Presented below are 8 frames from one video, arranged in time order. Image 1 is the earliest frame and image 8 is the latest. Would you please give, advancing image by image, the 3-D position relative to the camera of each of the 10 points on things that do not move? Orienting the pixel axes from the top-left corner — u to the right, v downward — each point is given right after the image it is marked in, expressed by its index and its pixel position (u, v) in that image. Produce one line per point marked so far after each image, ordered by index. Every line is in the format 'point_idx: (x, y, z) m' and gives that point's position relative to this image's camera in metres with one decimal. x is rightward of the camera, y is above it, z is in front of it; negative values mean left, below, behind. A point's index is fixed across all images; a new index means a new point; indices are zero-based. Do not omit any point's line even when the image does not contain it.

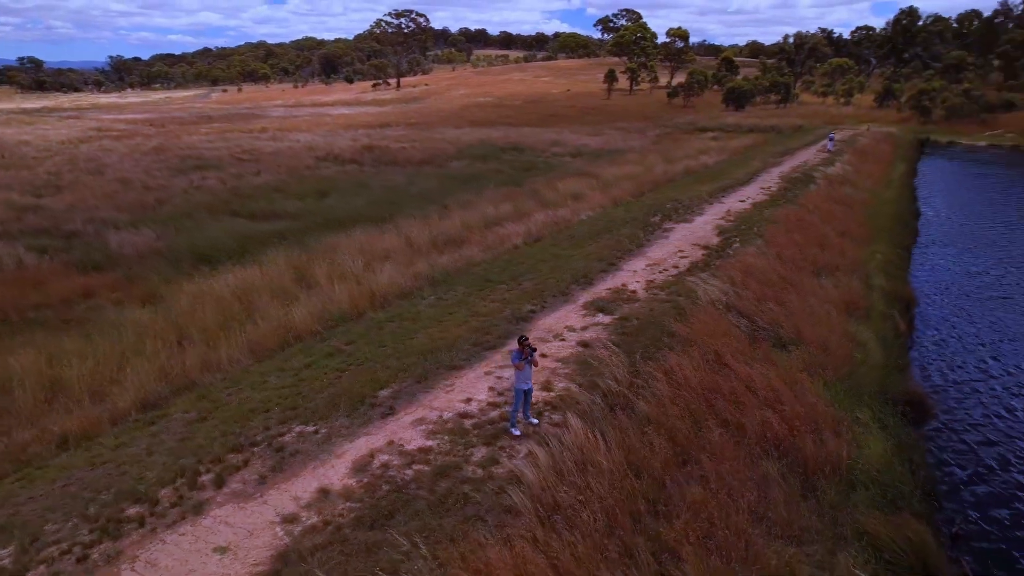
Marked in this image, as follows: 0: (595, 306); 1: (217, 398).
0: (+2.2, -0.5, +17.8) m
1: (-6.3, -2.4, +14.5) m
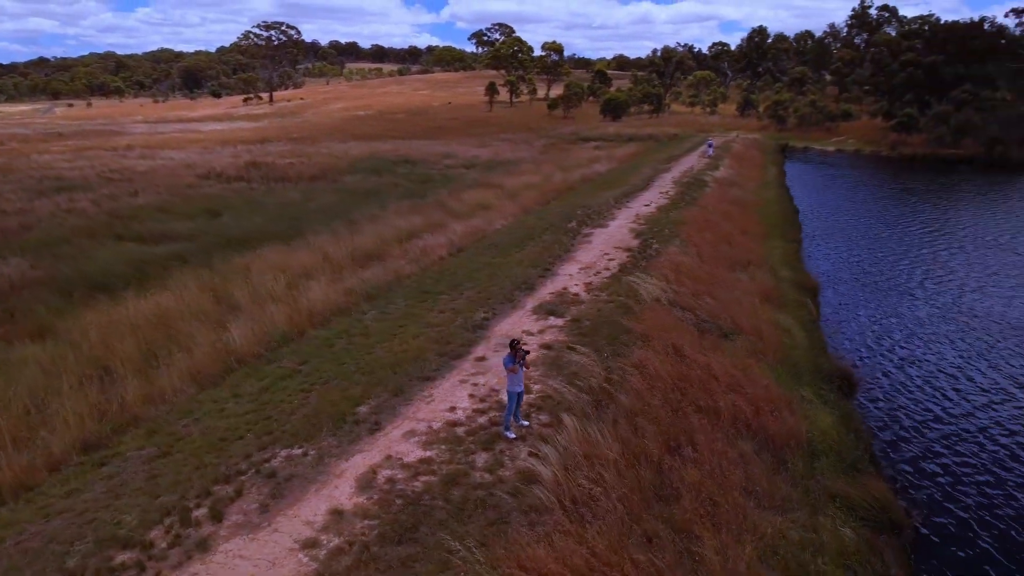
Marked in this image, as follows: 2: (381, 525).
0: (+0.9, -0.6, +18.2) m
1: (-6.8, -2.9, +13.5) m
2: (-1.8, -3.4, +9.7) m
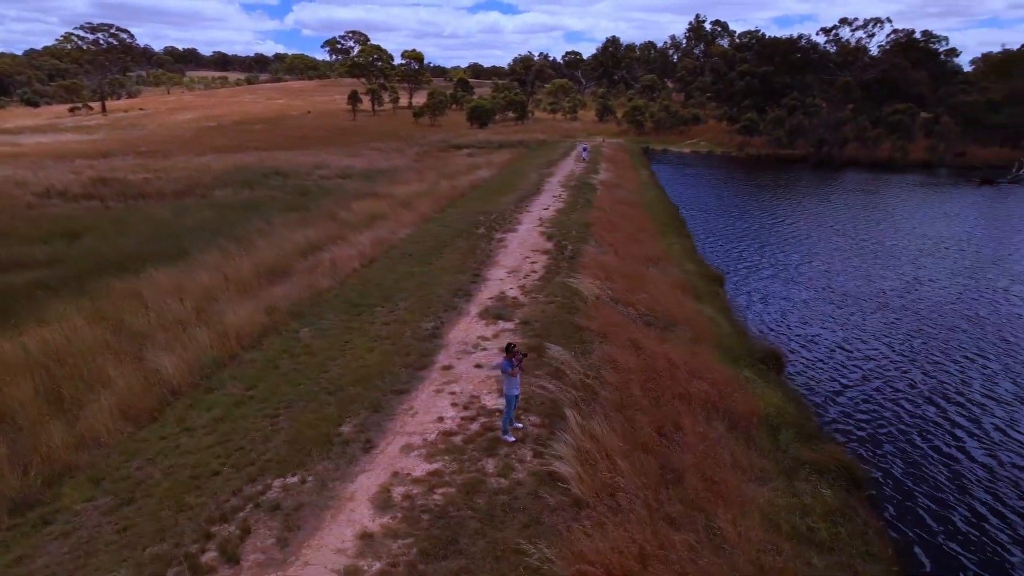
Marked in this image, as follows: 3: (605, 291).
0: (-0.5, -0.7, +18.4) m
1: (-6.9, -3.4, +12.1) m
2: (-1.3, -3.5, +9.4) m
3: (+2.7, -0.1, +19.4) m
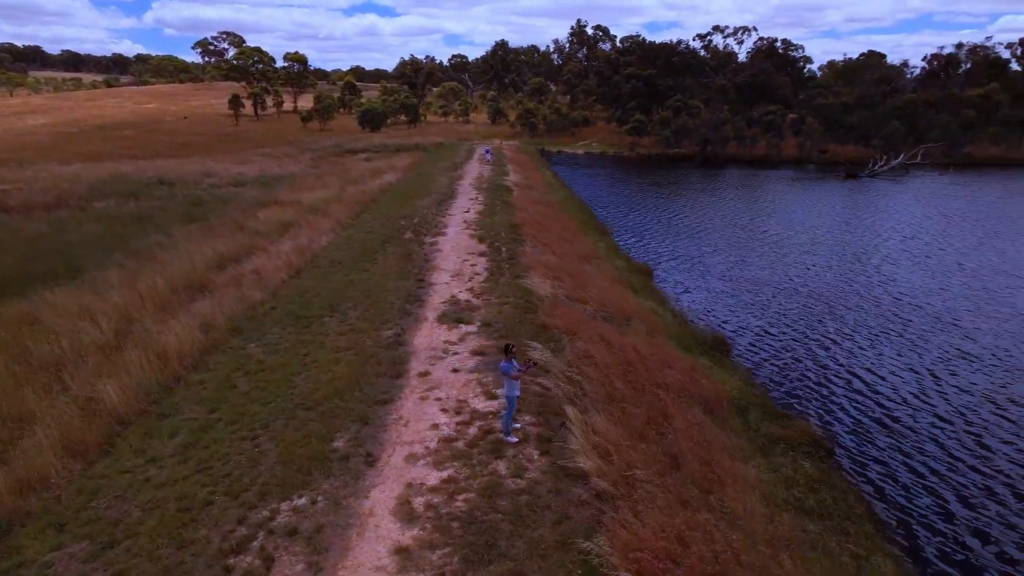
0: (-1.6, -0.8, +18.2) m
1: (-6.8, -3.7, +11.0) m
2: (-0.7, -3.6, +9.2) m
3: (+1.3, -0.1, +19.8) m
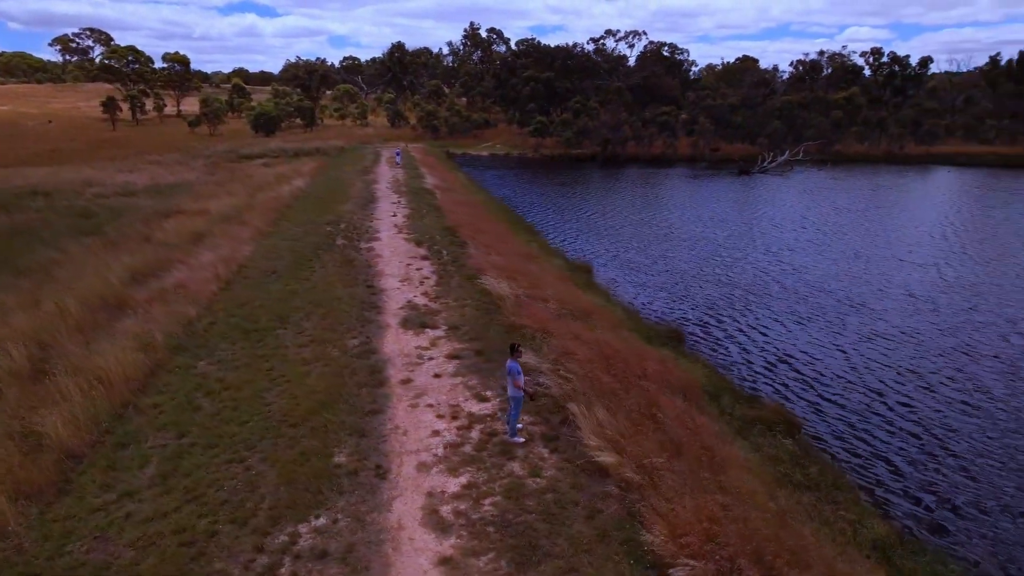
0: (-2.5, -0.9, +17.8) m
1: (-6.4, -4.0, +9.9) m
2: (-0.1, -3.6, +9.1) m
3: (+0.1, -0.1, +19.8) m
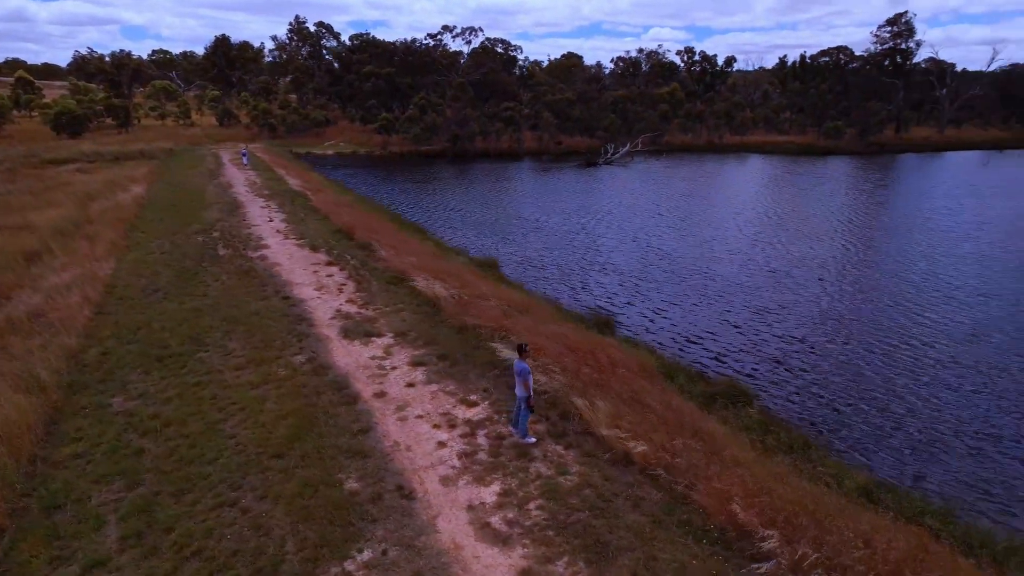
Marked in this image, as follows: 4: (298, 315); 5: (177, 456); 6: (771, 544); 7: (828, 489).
0: (-3.8, -1.1, +16.8) m
1: (-5.4, -4.4, +8.2) m
2: (+0.8, -3.5, +9.0) m
3: (-1.8, -0.1, +19.3) m
4: (-5.8, -0.7, +18.1) m
5: (-6.0, -3.0, +12.0) m
6: (+3.5, -3.4, +8.9) m
7: (+5.5, -3.4, +11.7) m
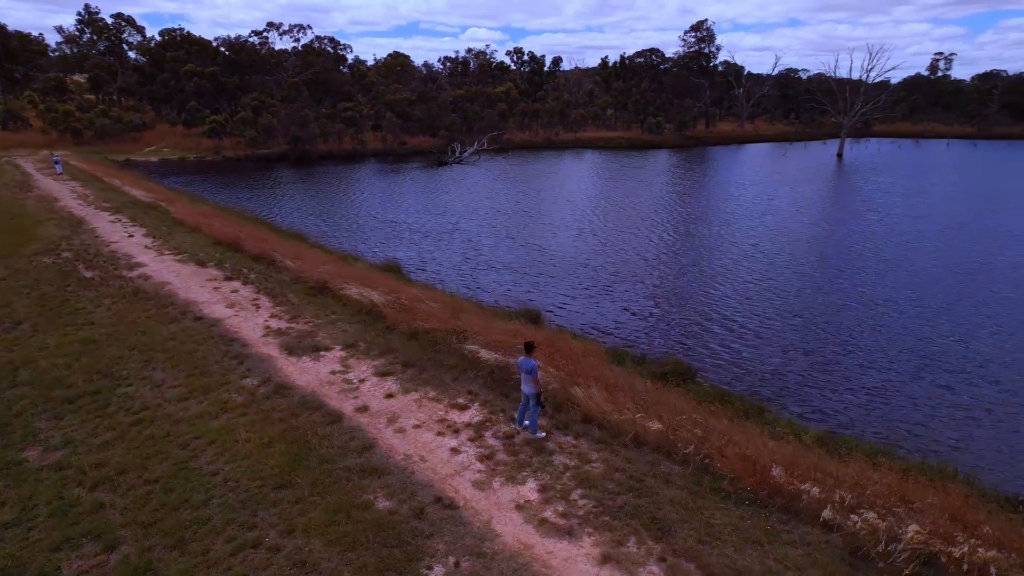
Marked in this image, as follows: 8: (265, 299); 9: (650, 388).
0: (-4.9, -1.4, +15.7) m
1: (-4.0, -4.8, +7.0) m
2: (+1.8, -3.4, +9.3) m
3: (-3.7, -0.3, +18.7) m
4: (-7.1, -1.2, +16.5) m
5: (-5.6, -3.4, +10.6) m
6: (+4.3, -3.0, +9.9) m
7: (+5.6, -3.0, +13.1) m
8: (-7.0, -0.3, +19.2) m
9: (+2.9, -2.2, +14.4) m
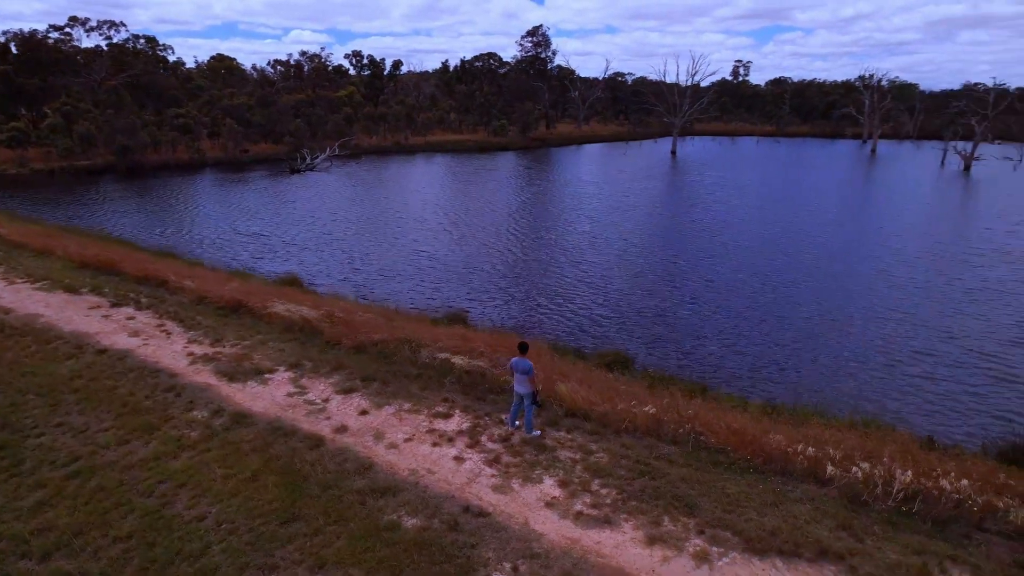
0: (-5.8, -1.8, +14.5) m
1: (-2.6, -5.0, +6.3) m
2: (+2.3, -3.3, +9.8) m
3: (-5.4, -0.6, +17.6) m
4: (-8.1, -1.8, +14.7) m
5: (-5.1, -3.8, +9.3) m
6: (+4.6, -2.7, +10.9) m
7: (+5.1, -2.6, +14.4) m
8: (-8.7, -0.9, +17.3) m
9: (+2.1, -2.0, +15.0) m
